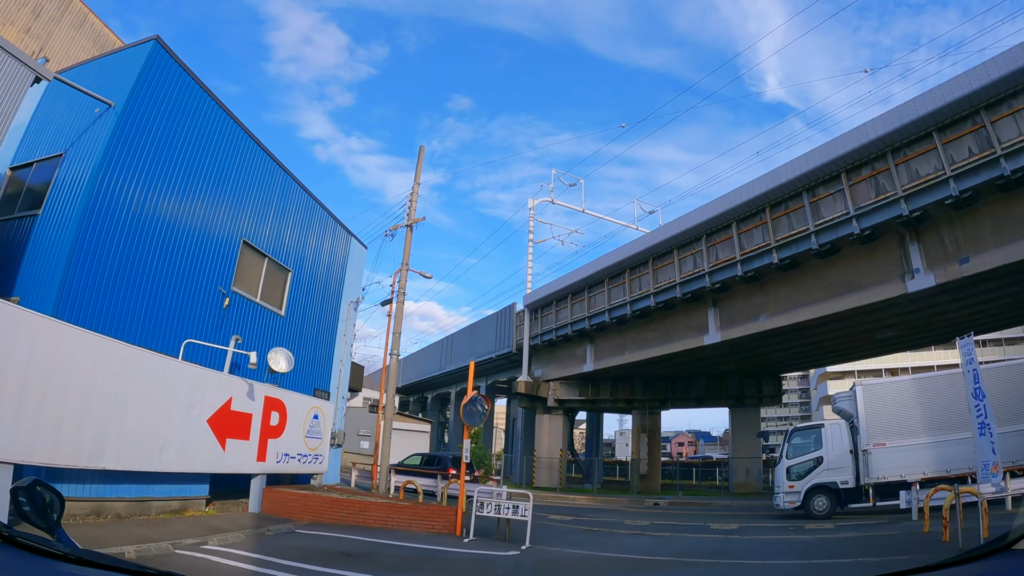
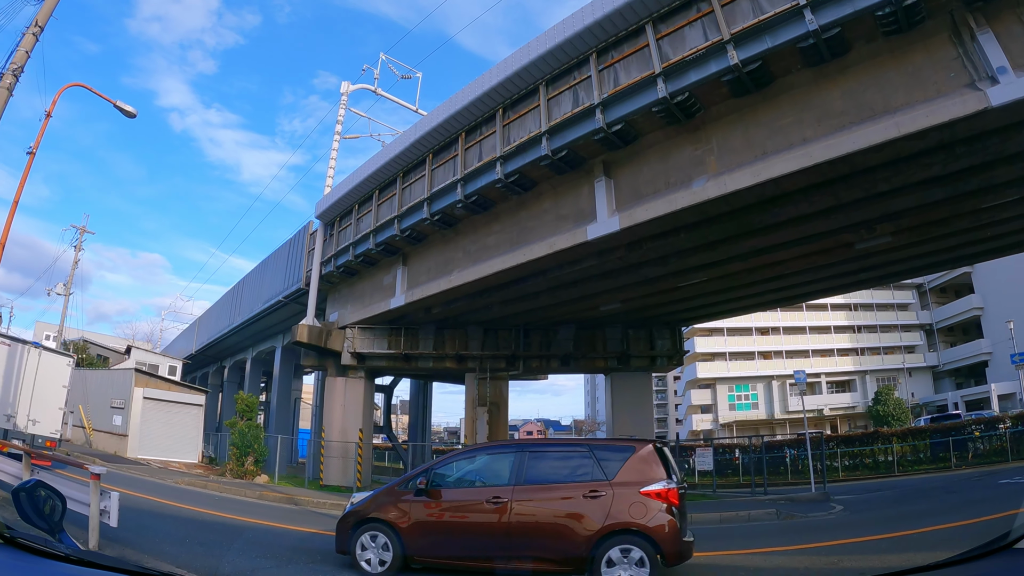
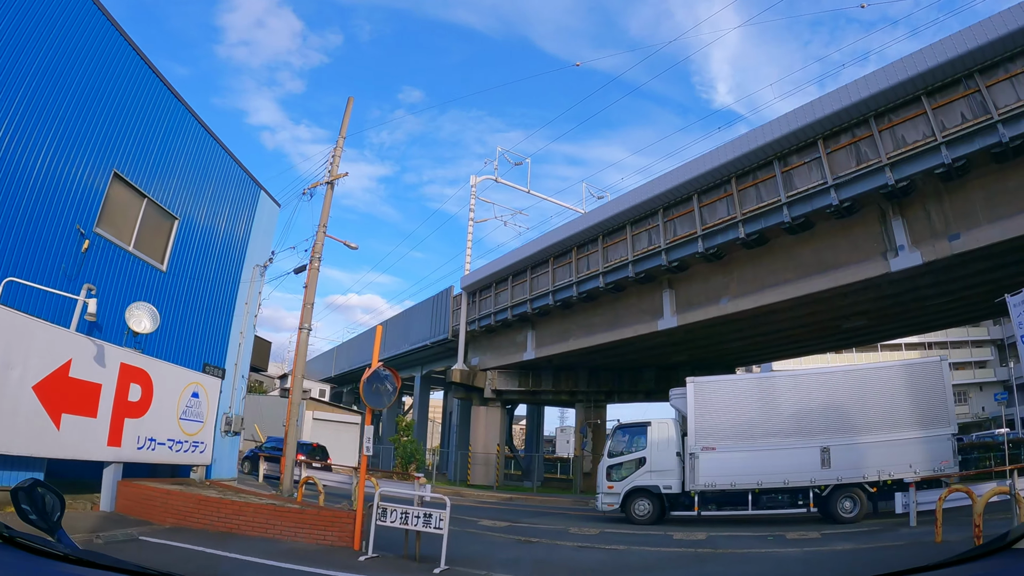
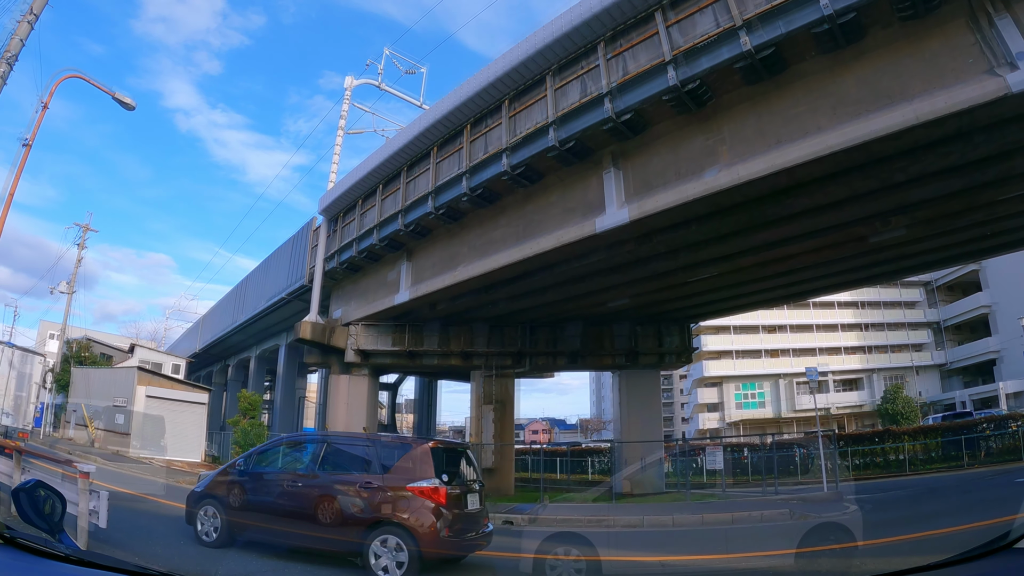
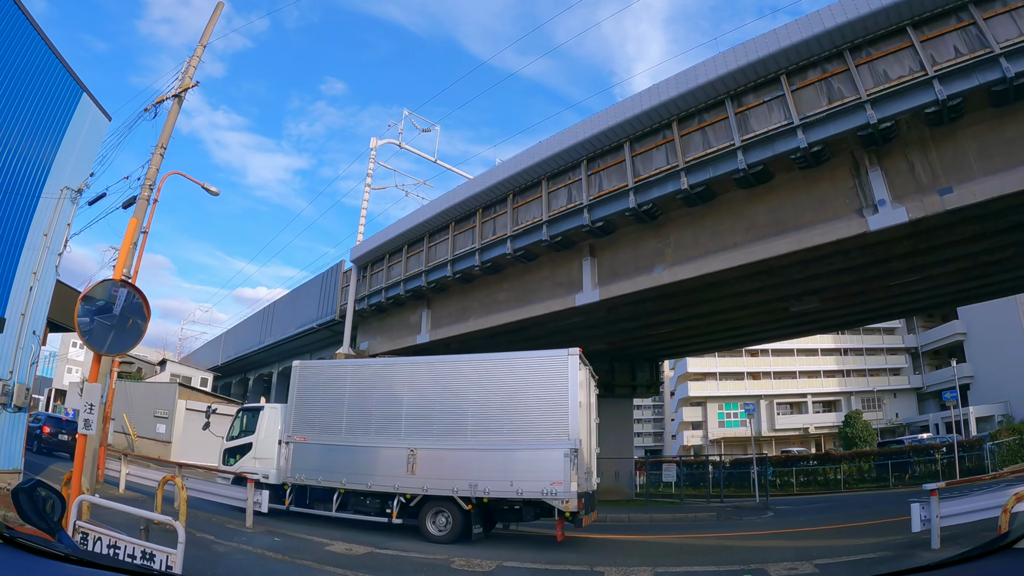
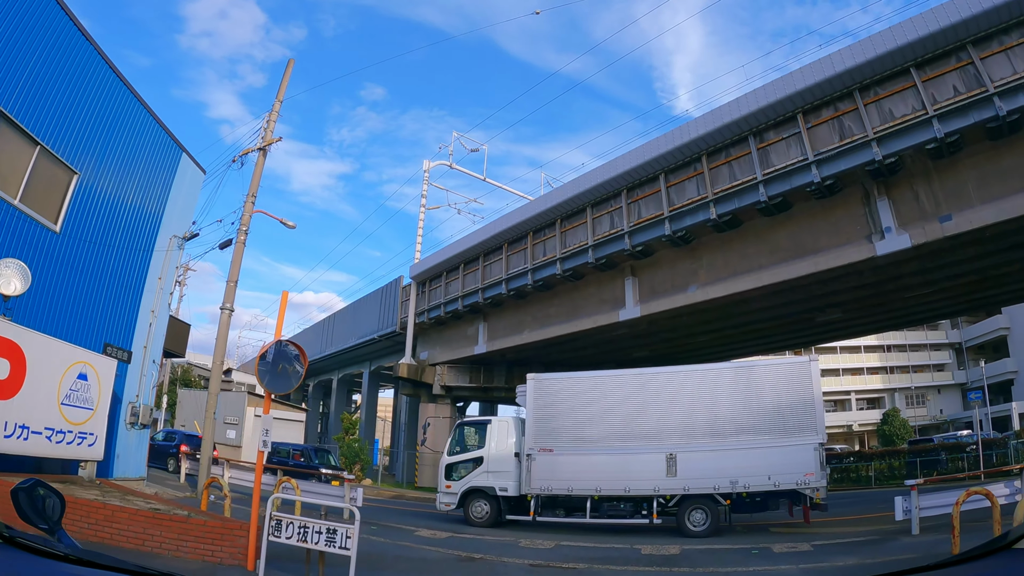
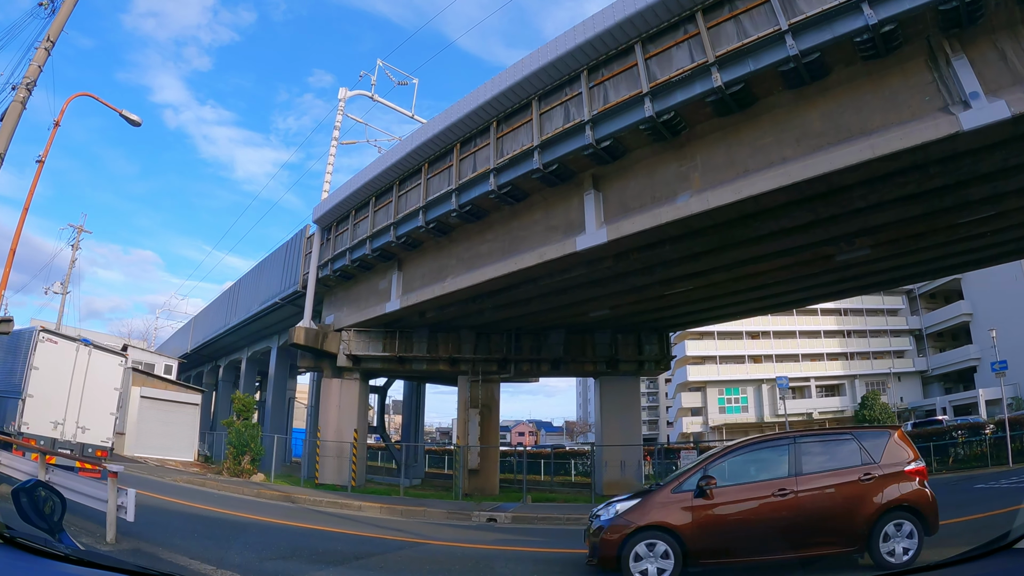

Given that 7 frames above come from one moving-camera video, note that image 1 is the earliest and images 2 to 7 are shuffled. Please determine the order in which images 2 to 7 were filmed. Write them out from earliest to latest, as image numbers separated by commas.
3, 6, 5, 7, 2, 4
